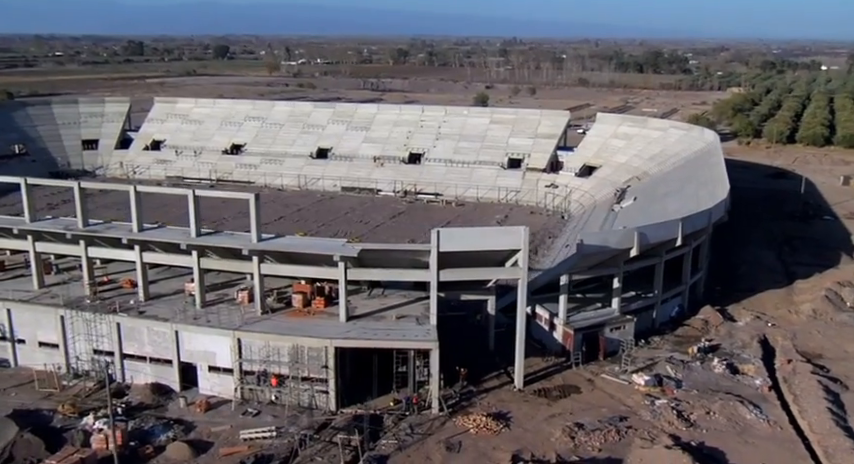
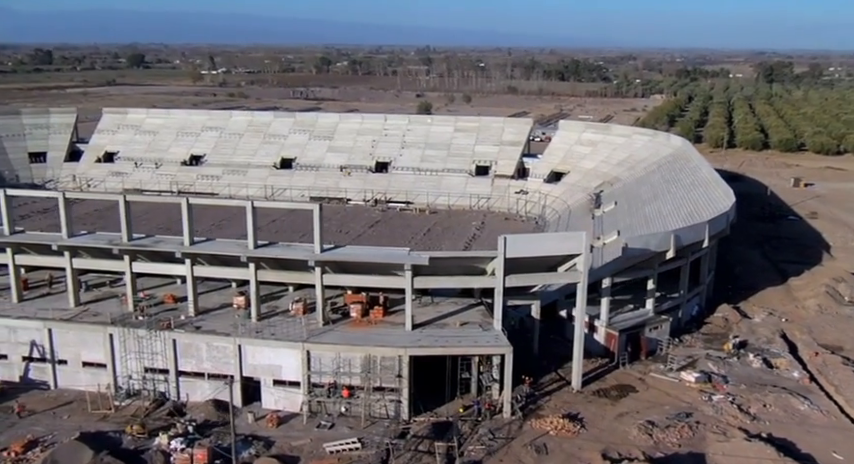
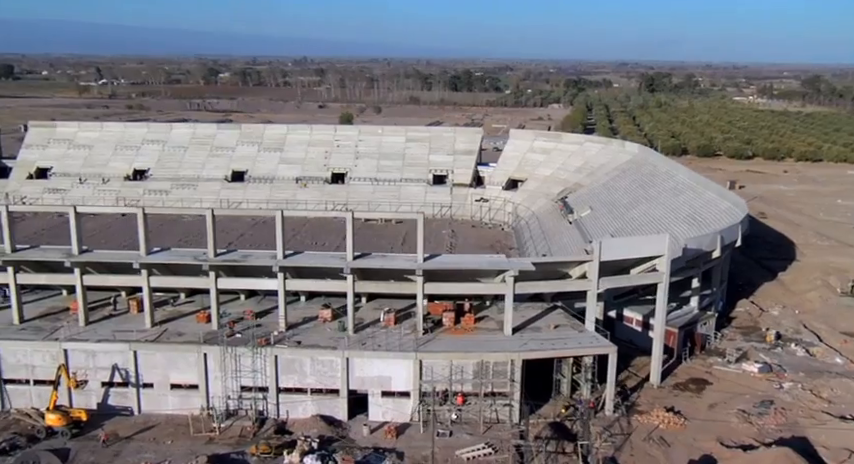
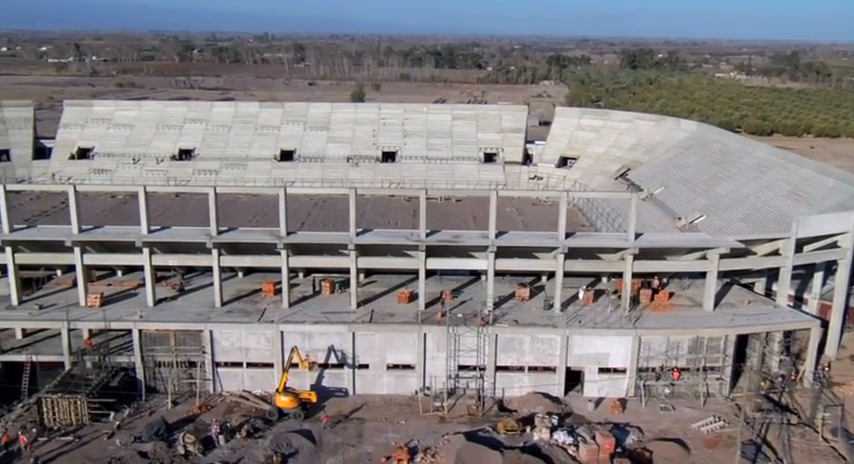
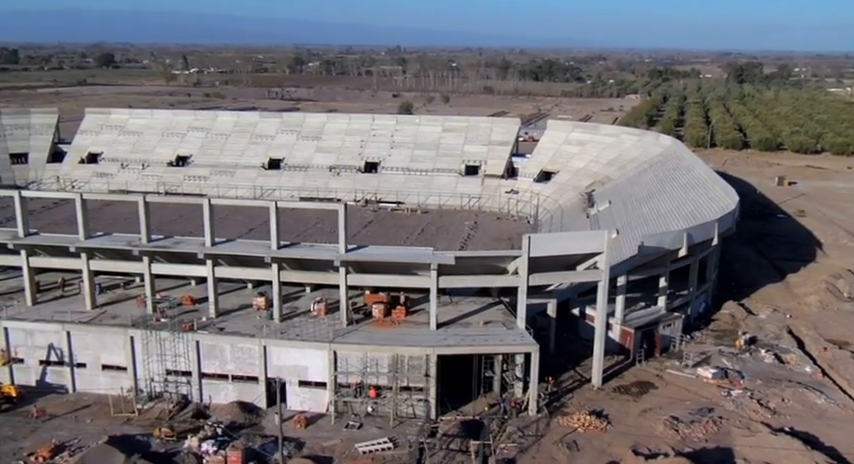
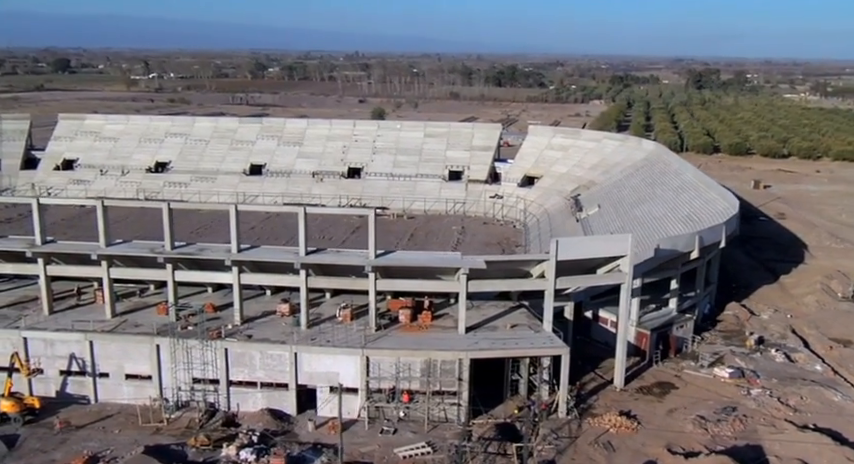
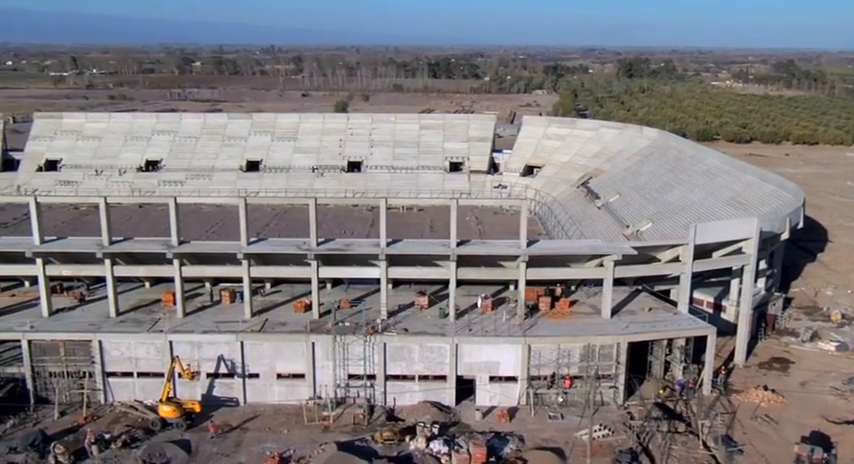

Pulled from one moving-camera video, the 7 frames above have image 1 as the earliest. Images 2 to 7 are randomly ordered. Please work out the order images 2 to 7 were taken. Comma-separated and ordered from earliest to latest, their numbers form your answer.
2, 5, 6, 3, 7, 4
